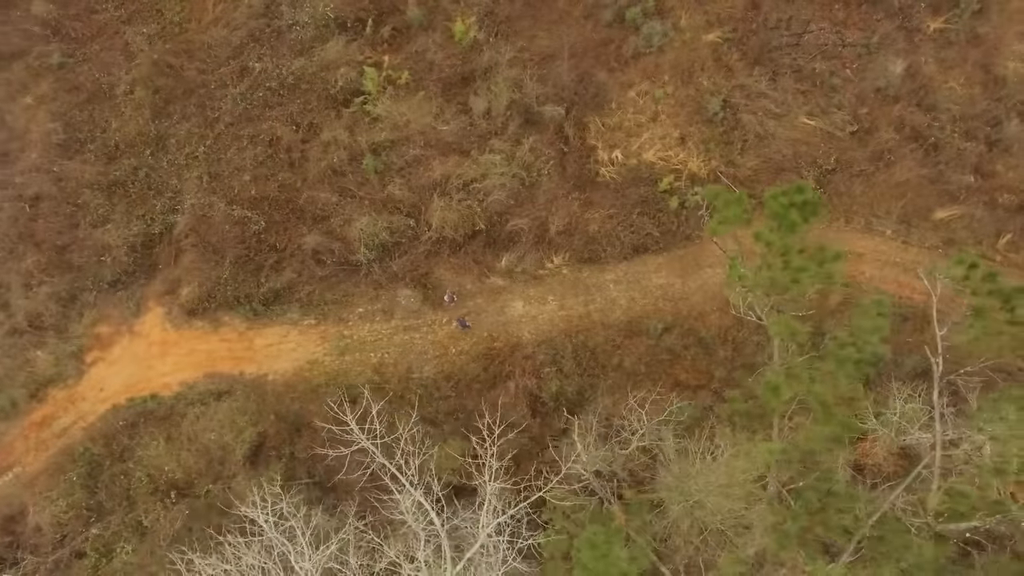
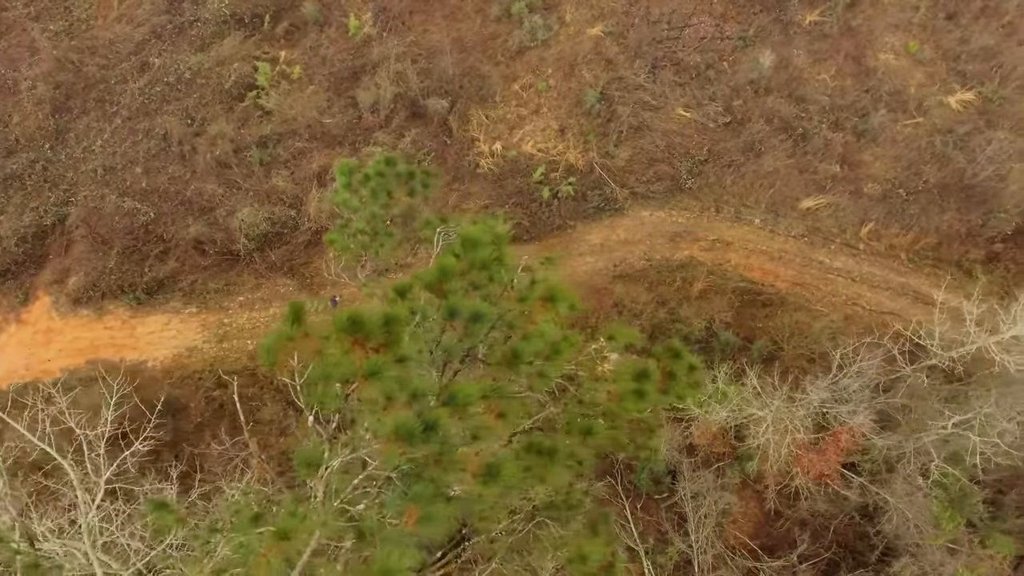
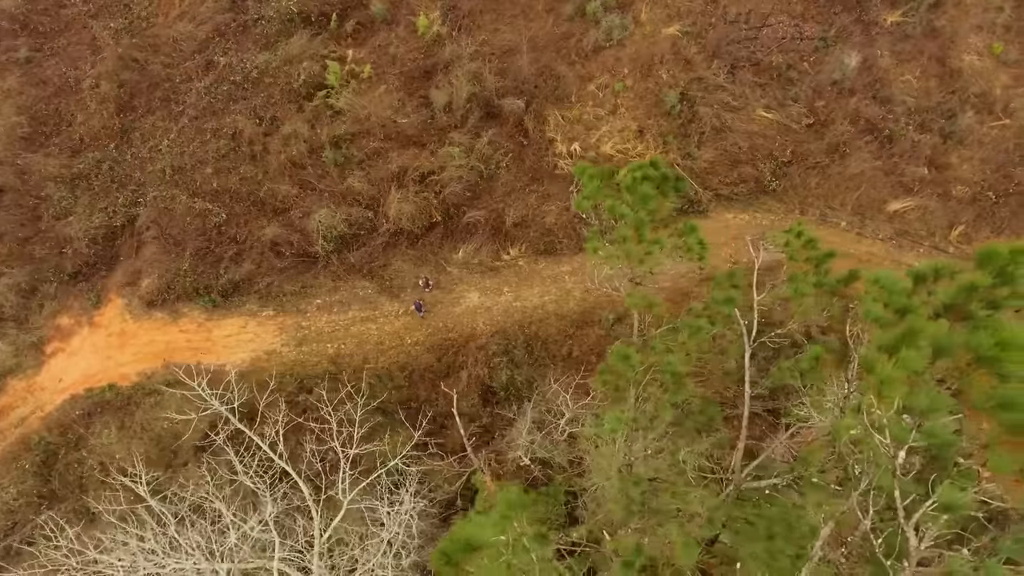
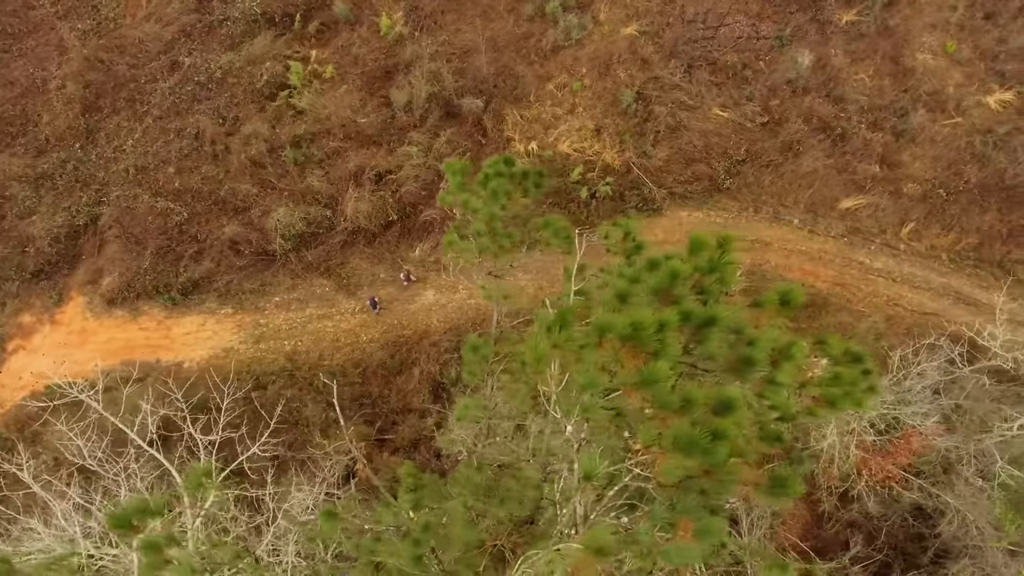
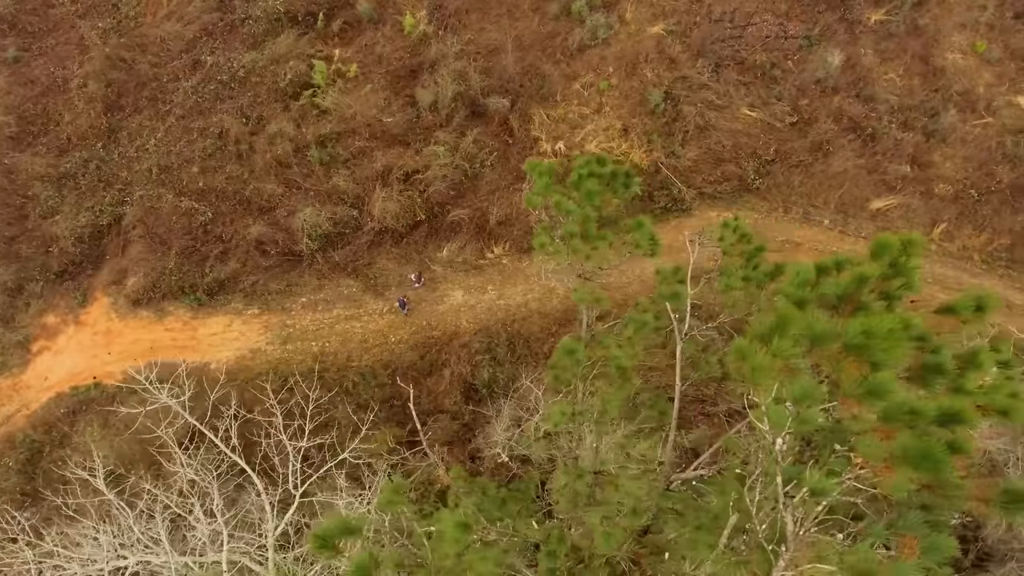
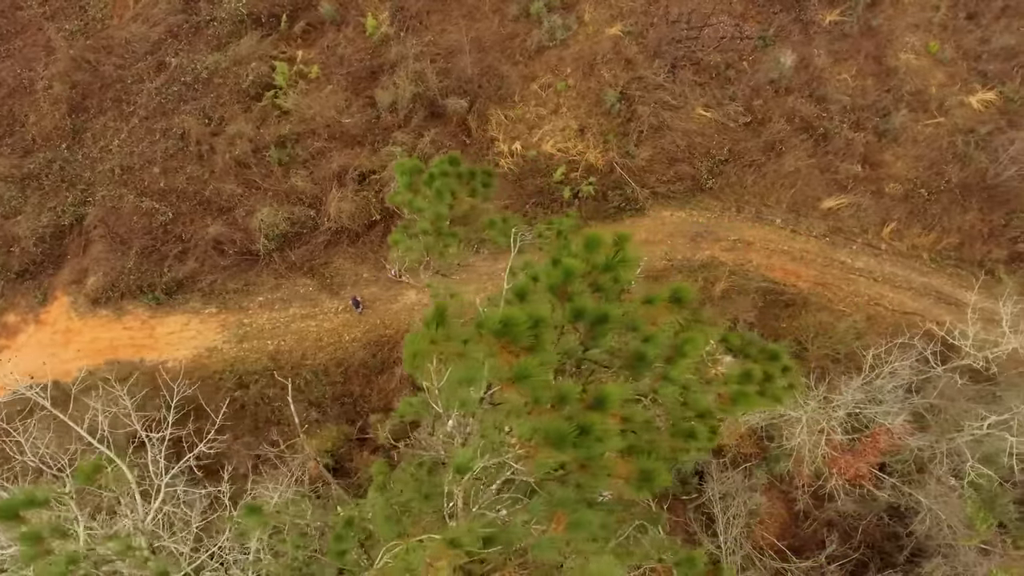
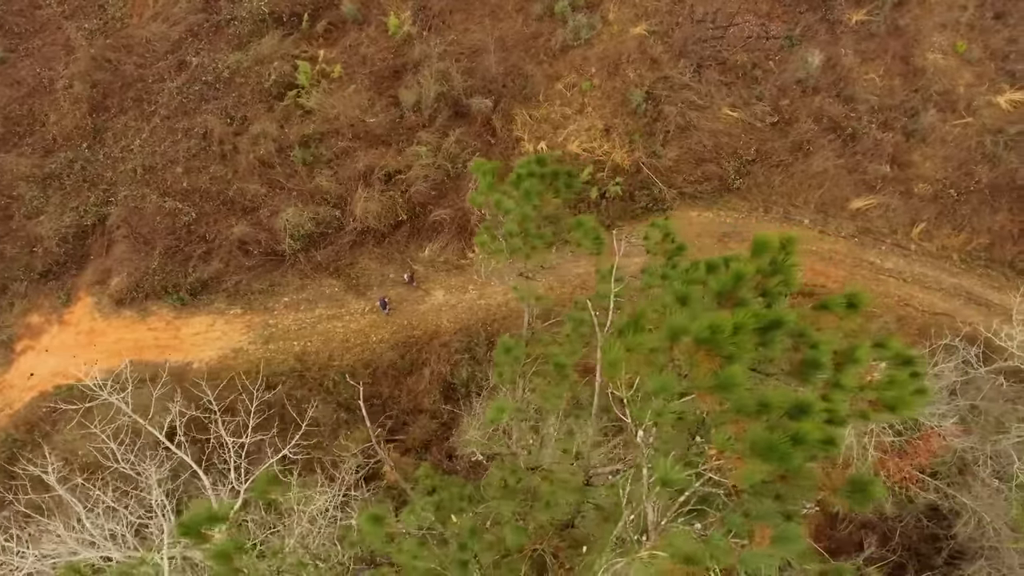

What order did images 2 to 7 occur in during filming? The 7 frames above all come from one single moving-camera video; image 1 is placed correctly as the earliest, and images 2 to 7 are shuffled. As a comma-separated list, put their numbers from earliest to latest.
3, 5, 7, 4, 6, 2
